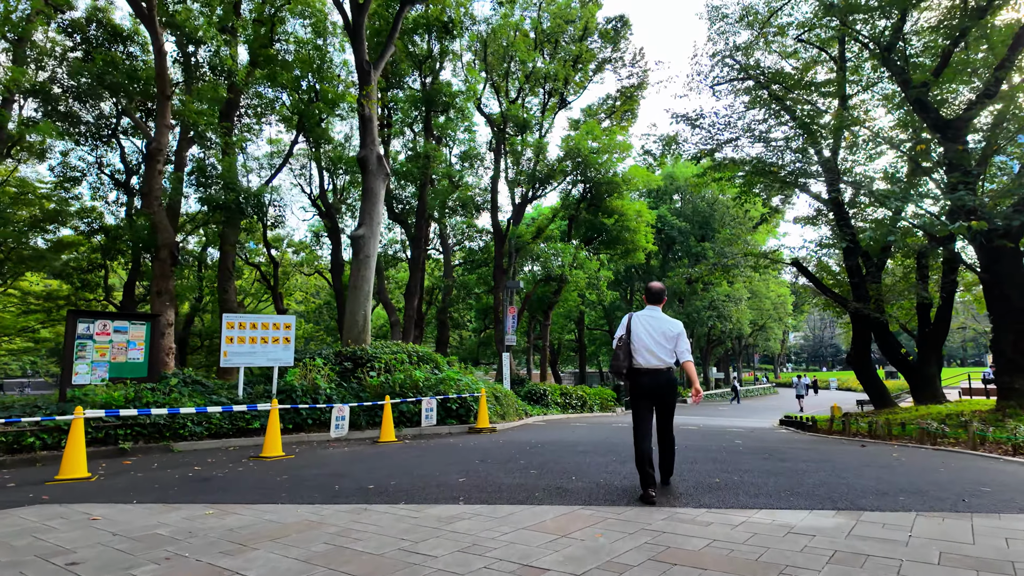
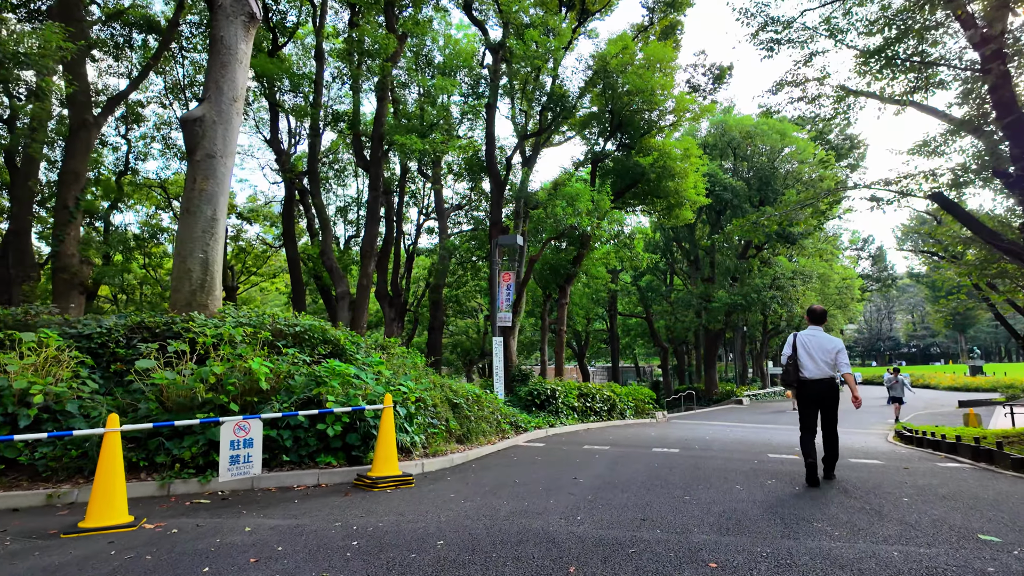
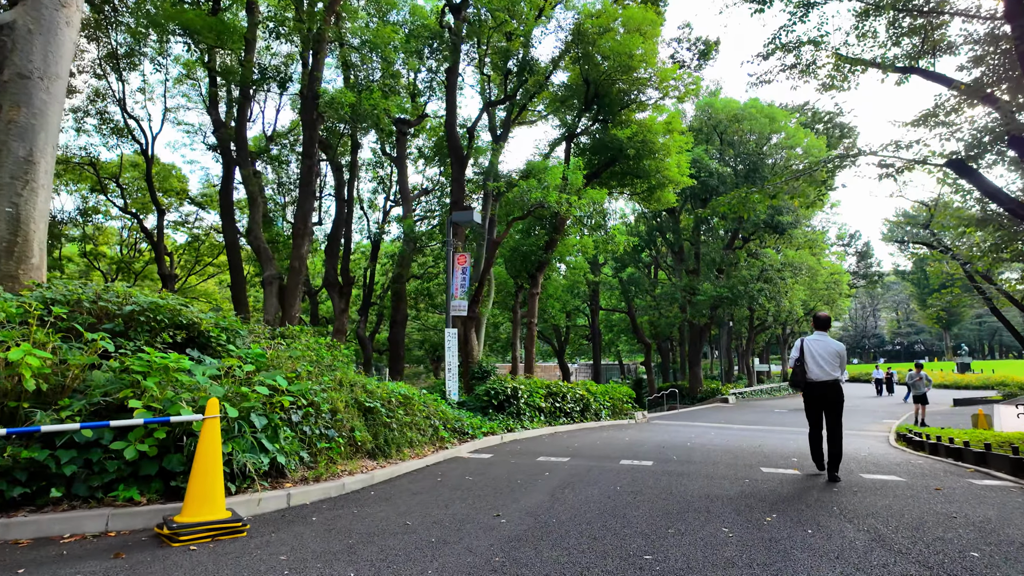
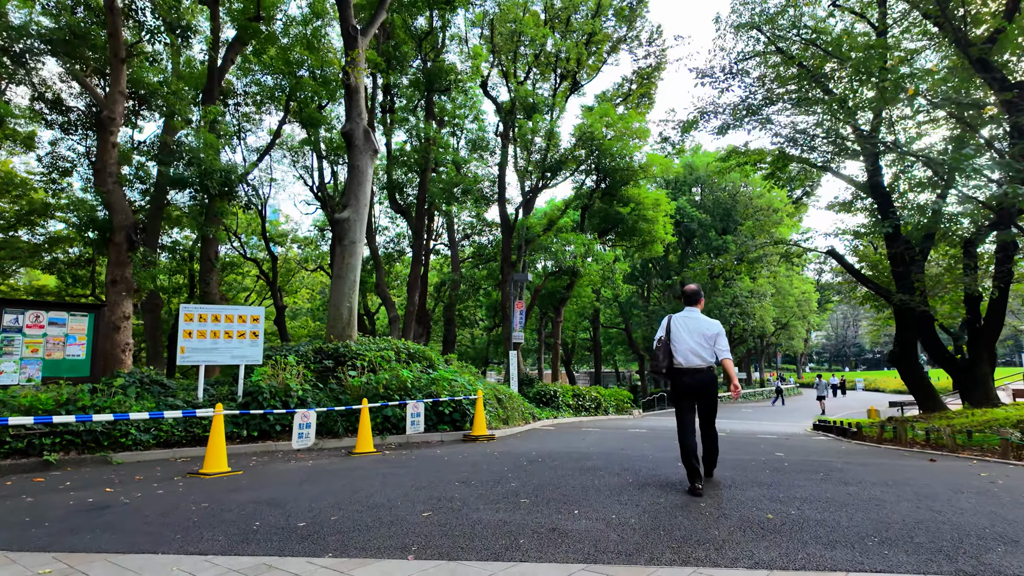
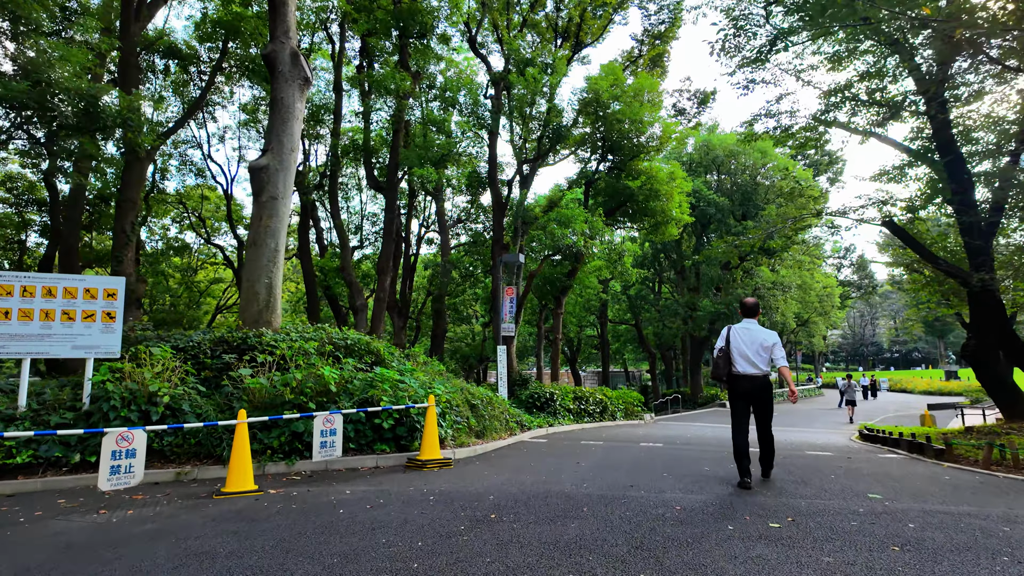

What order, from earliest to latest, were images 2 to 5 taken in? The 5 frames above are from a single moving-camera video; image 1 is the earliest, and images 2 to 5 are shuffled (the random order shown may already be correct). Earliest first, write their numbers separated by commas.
4, 5, 2, 3
